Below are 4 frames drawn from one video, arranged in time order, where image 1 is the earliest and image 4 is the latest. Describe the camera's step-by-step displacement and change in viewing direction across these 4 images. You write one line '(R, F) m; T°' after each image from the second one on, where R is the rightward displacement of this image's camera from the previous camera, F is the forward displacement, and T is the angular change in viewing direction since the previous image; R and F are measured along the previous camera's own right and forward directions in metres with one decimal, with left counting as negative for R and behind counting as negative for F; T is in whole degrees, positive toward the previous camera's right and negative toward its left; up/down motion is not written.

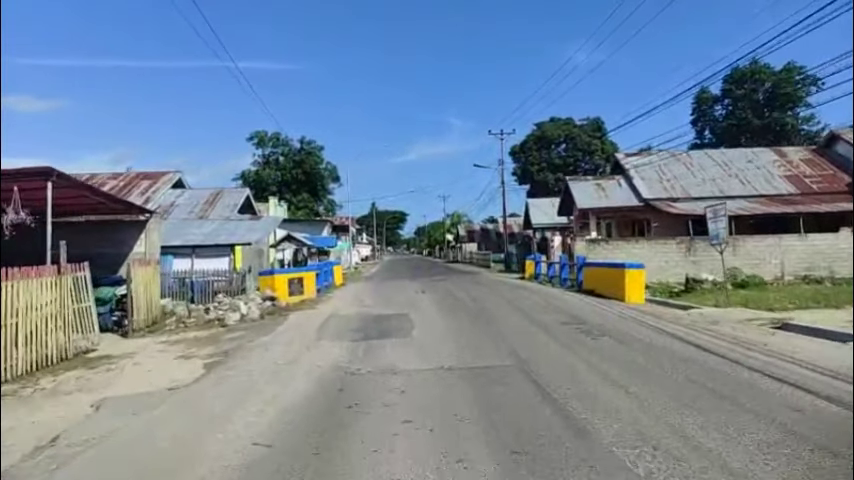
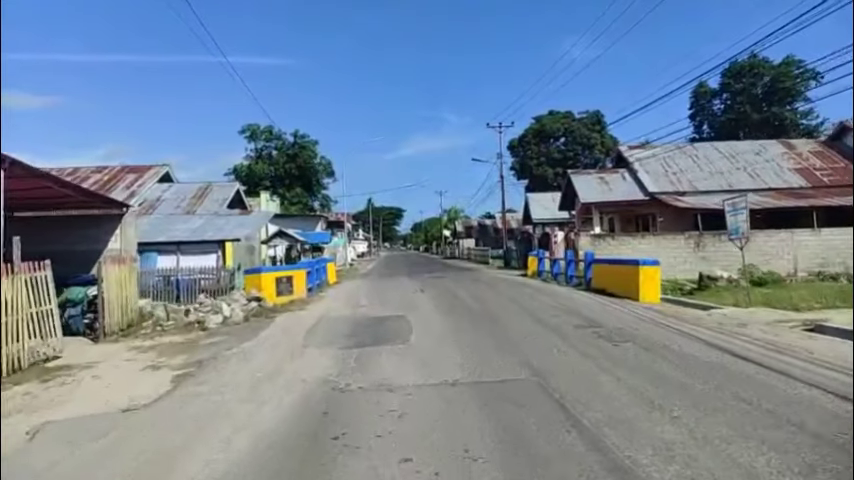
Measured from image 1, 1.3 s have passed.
(0.0, +1.3) m; 0°
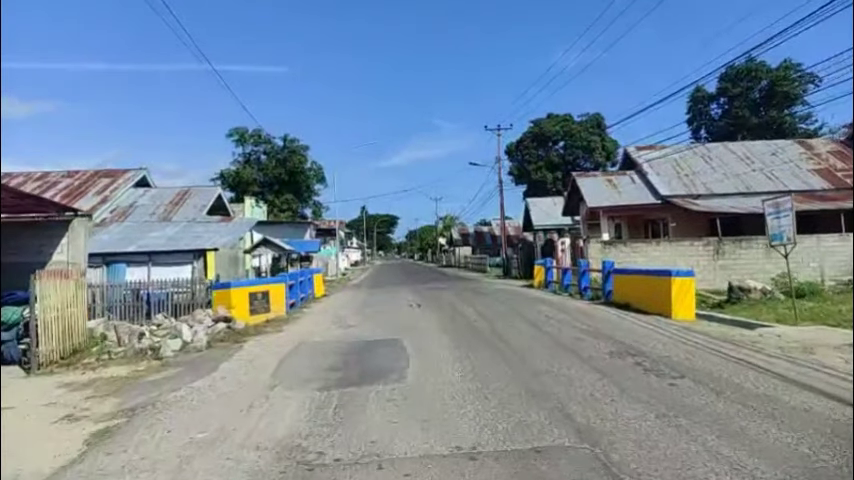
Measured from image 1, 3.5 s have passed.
(-0.1, +2.2) m; 0°
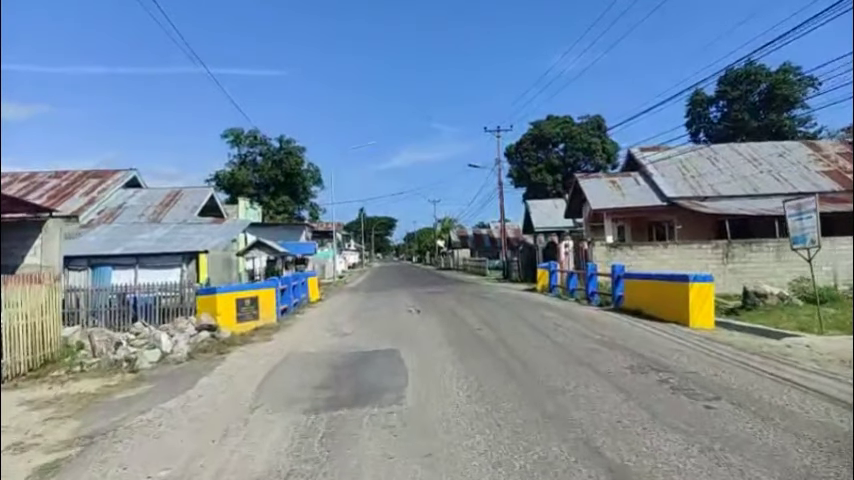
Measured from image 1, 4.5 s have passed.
(0.0, +0.9) m; 0°
